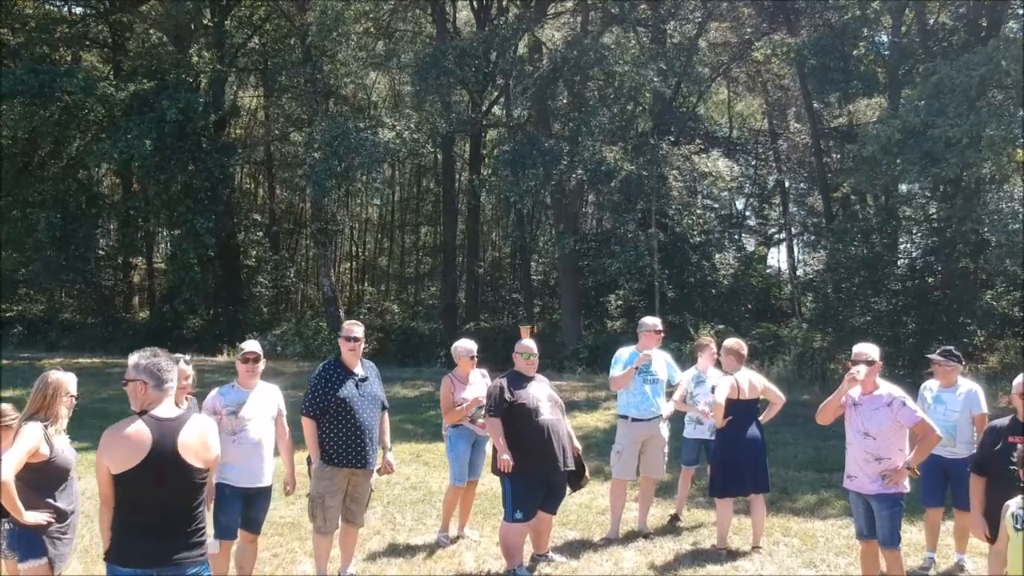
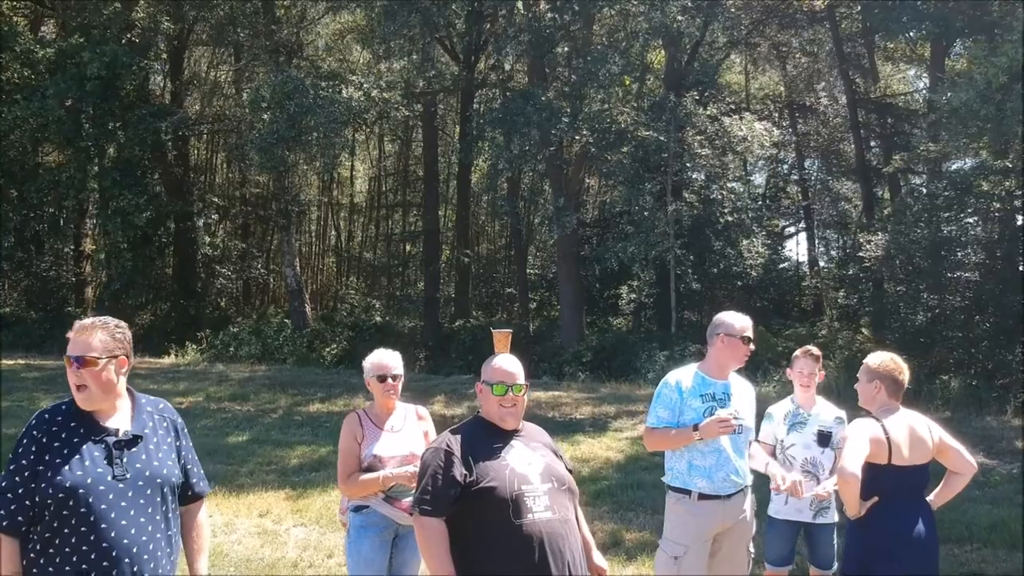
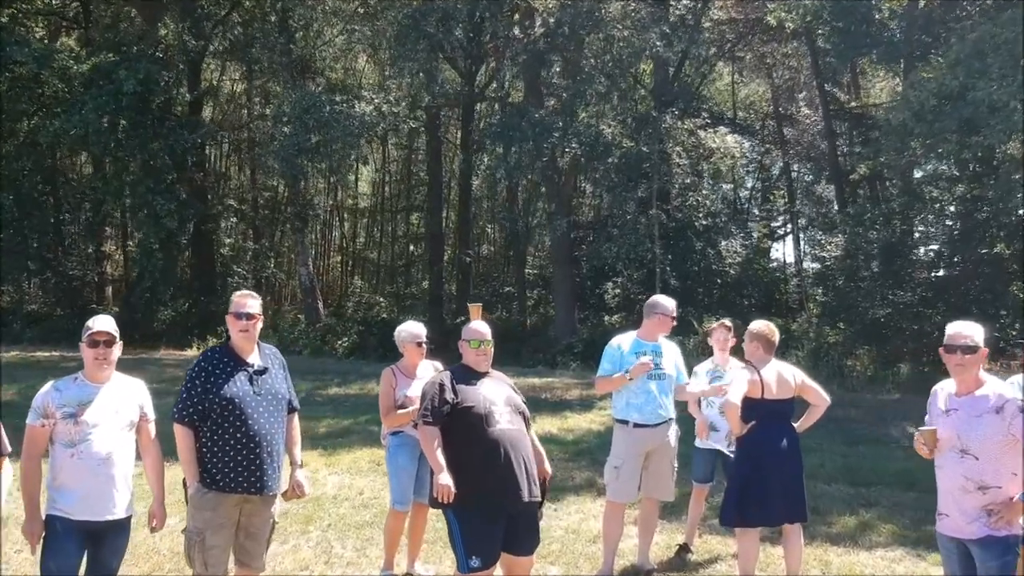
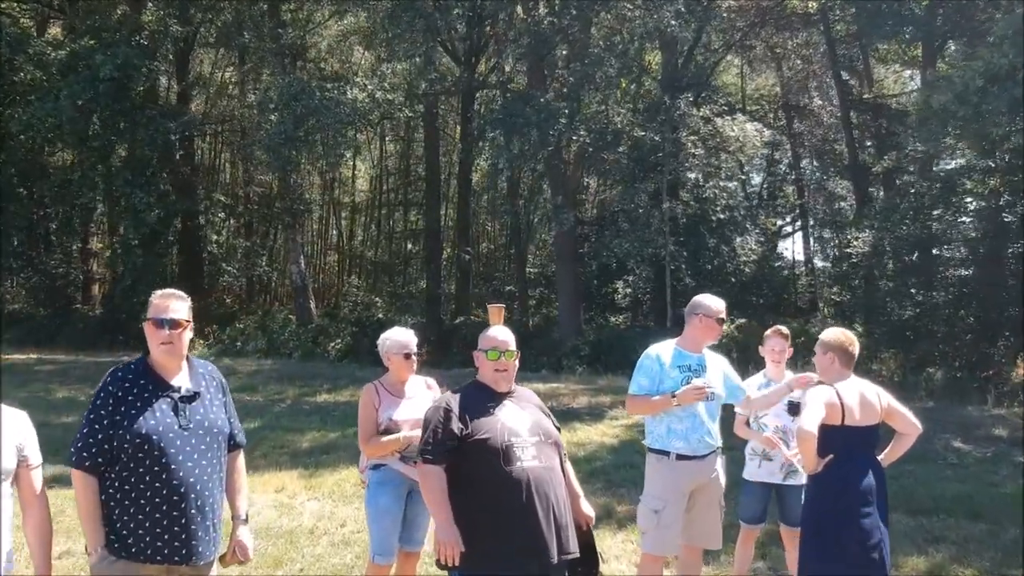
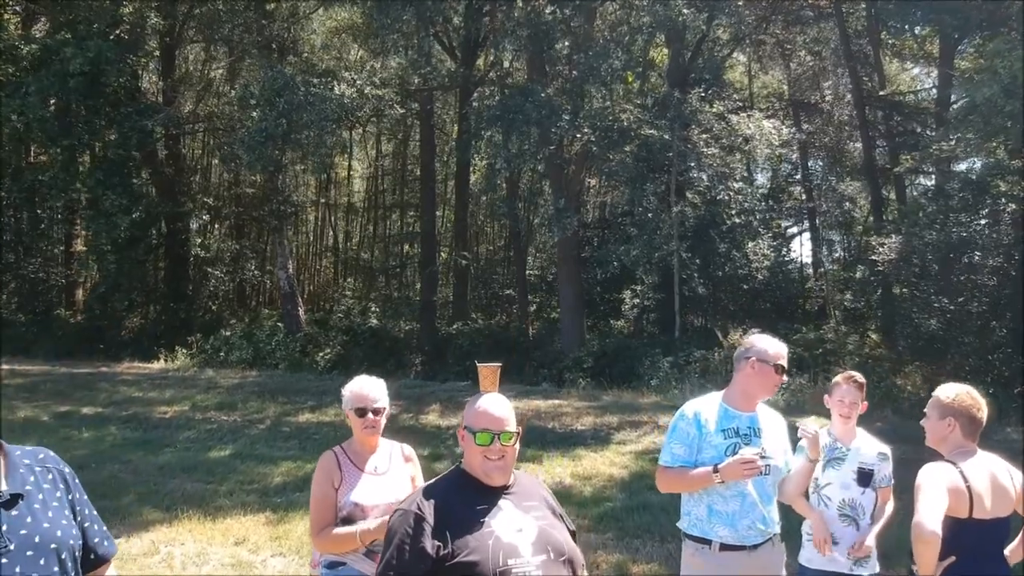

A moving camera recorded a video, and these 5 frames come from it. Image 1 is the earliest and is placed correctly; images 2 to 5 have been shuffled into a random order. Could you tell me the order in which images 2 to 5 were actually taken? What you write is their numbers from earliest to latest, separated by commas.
3, 4, 2, 5
